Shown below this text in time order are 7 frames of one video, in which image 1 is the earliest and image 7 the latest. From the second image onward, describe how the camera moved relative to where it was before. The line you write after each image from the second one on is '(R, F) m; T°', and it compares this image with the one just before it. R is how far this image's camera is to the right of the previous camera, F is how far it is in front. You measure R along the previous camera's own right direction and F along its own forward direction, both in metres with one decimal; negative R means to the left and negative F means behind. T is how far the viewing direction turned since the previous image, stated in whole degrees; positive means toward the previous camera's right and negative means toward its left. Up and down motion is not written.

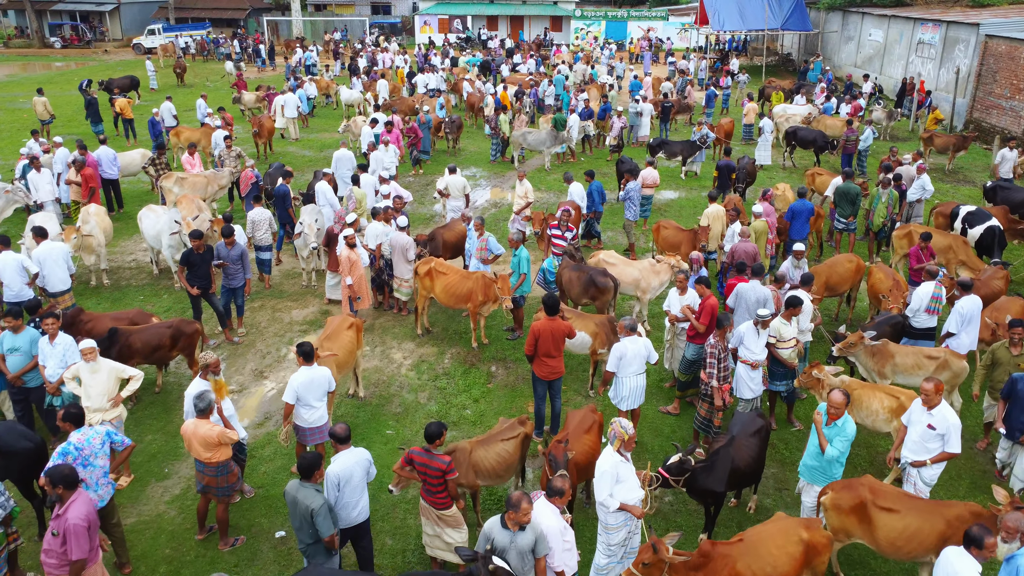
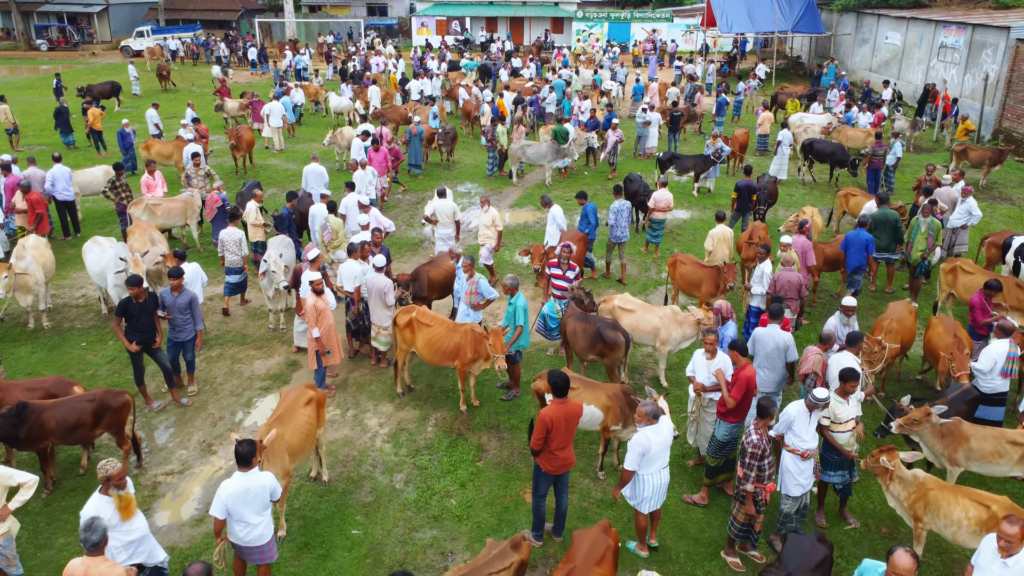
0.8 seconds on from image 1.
(+0.1, +1.4) m; 0°
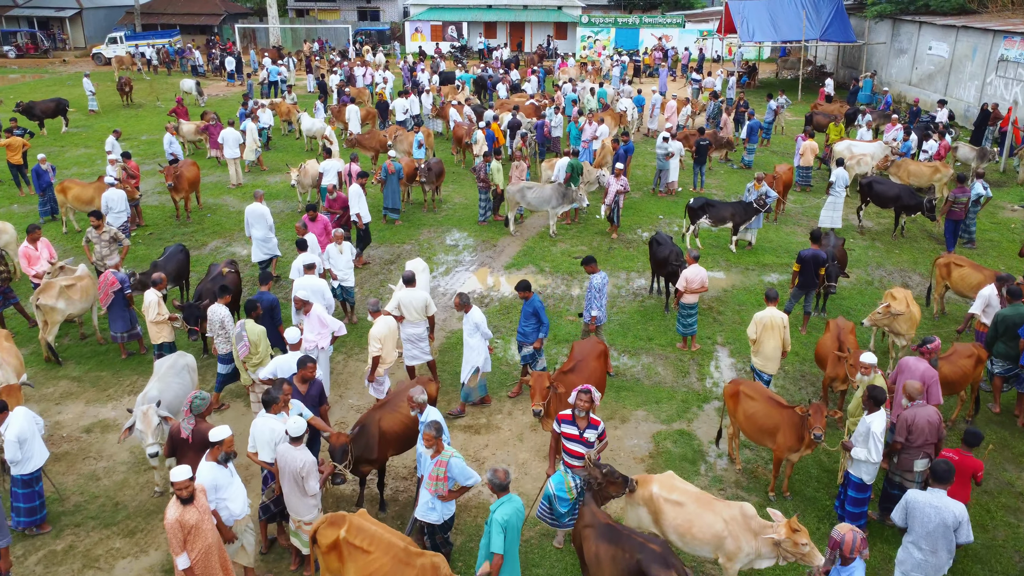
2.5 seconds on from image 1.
(+0.1, +3.1) m; 0°
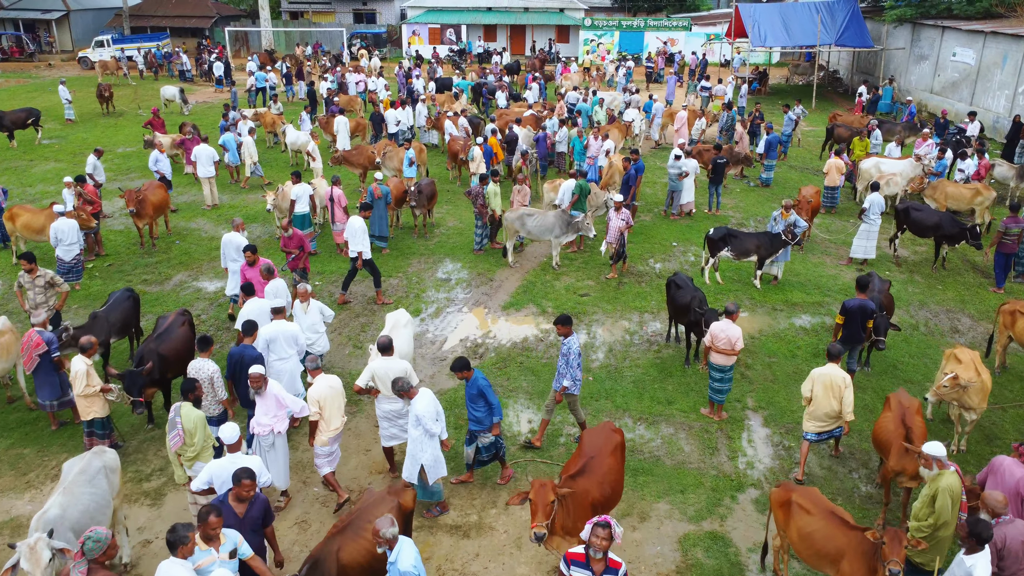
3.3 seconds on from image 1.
(0.0, +1.4) m; 0°
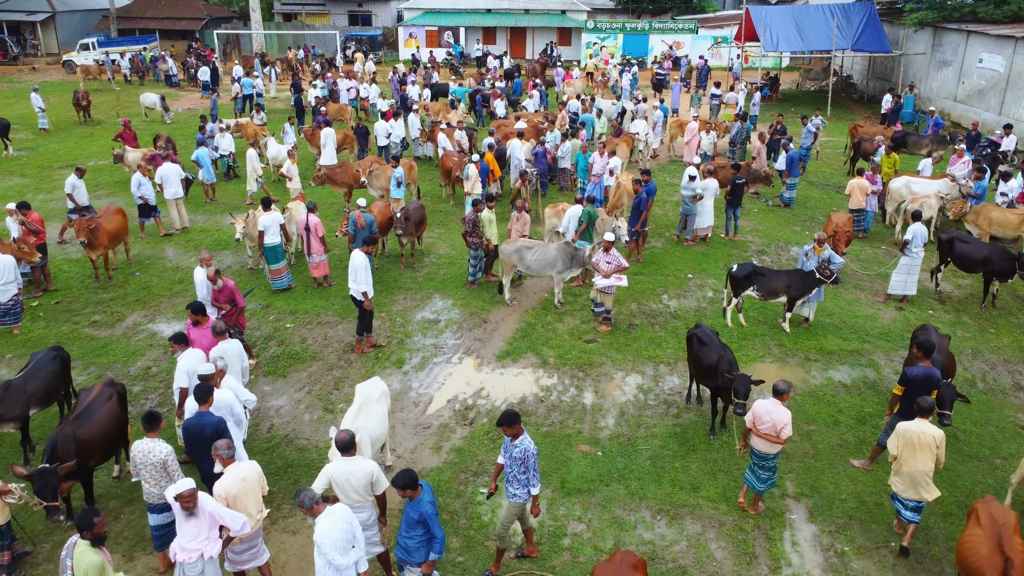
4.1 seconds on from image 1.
(+0.1, +1.4) m; 0°
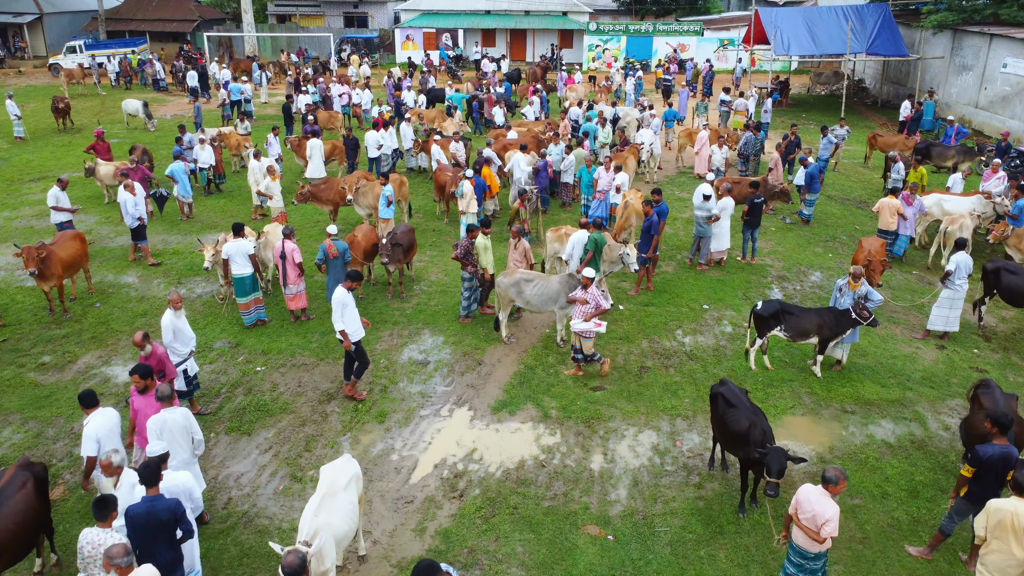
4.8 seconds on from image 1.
(0.0, +1.2) m; 0°
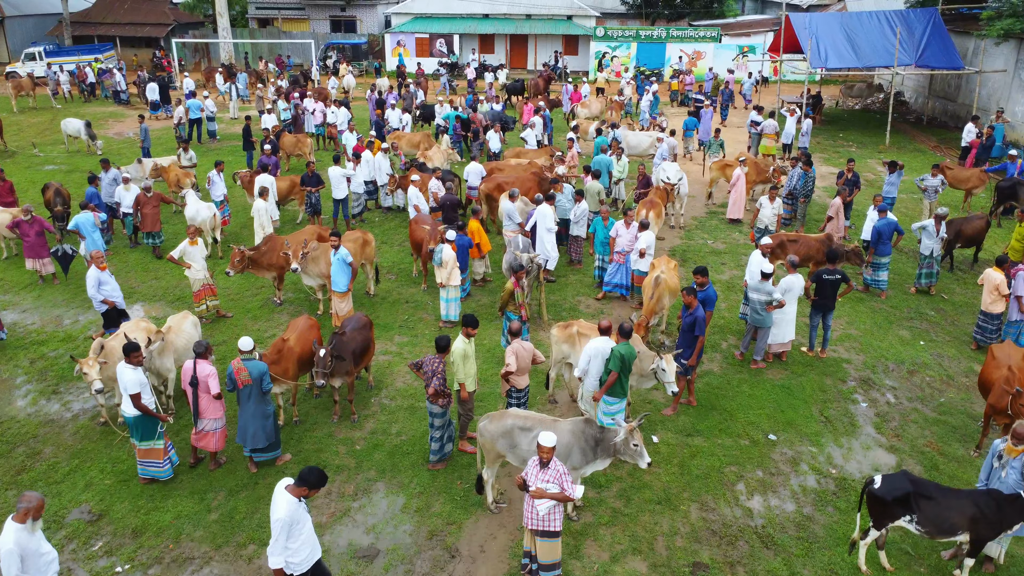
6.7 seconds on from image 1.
(+0.1, +3.3) m; 0°
